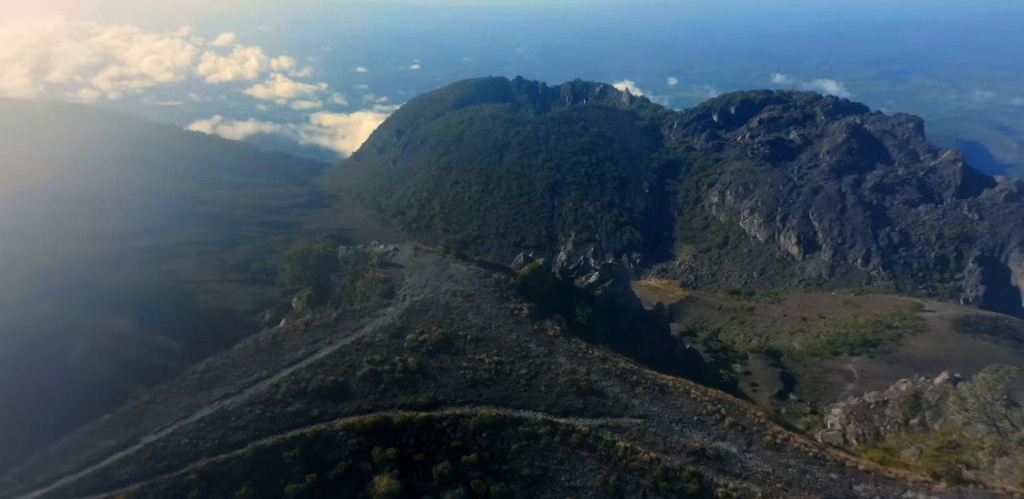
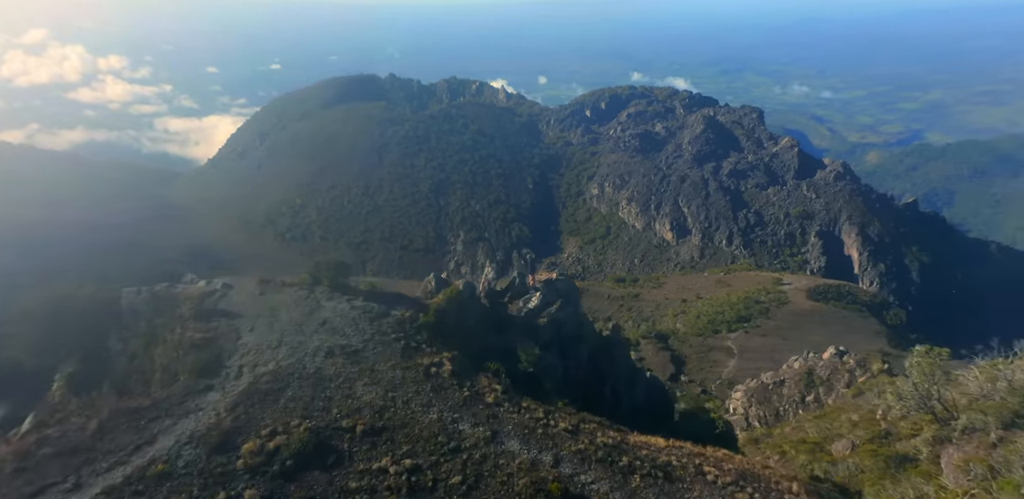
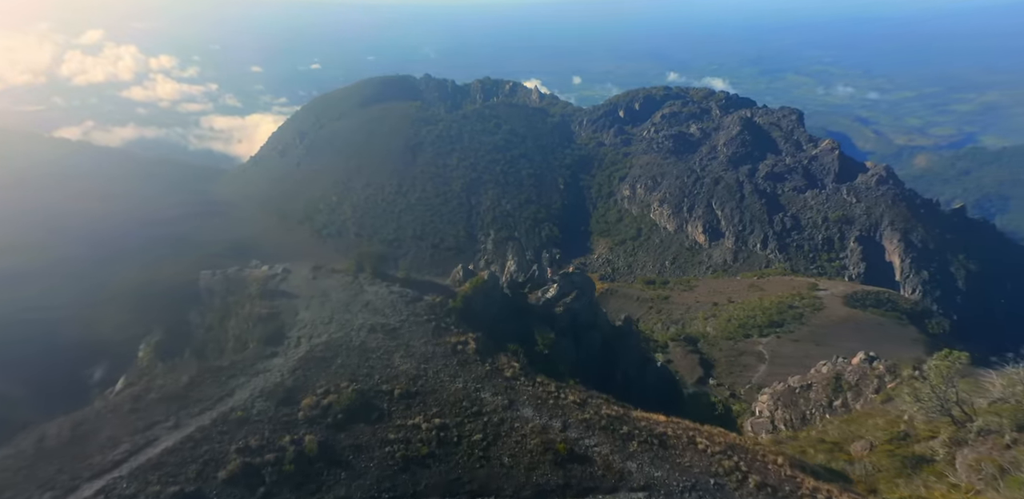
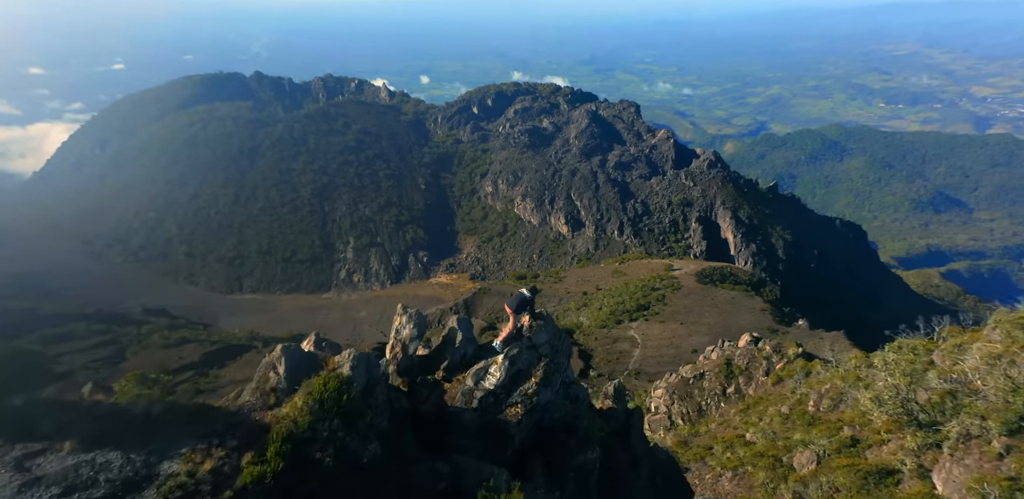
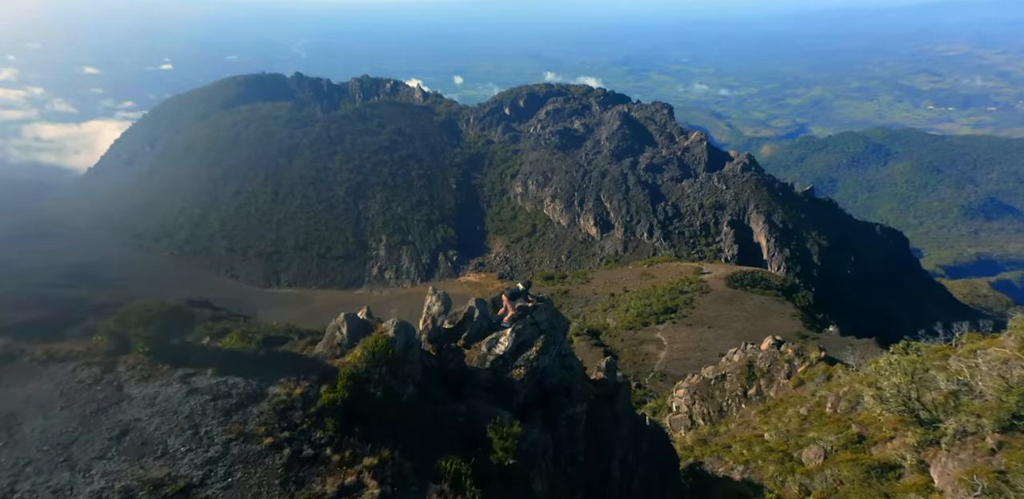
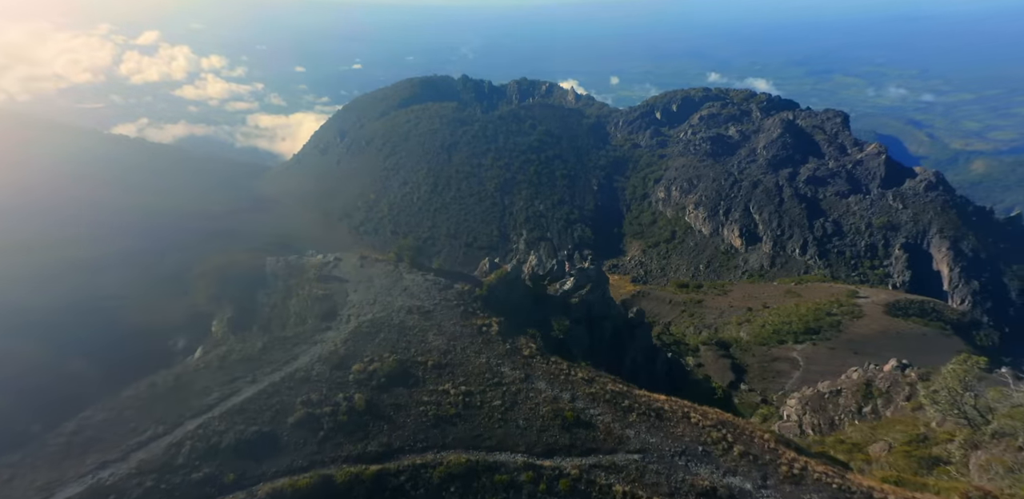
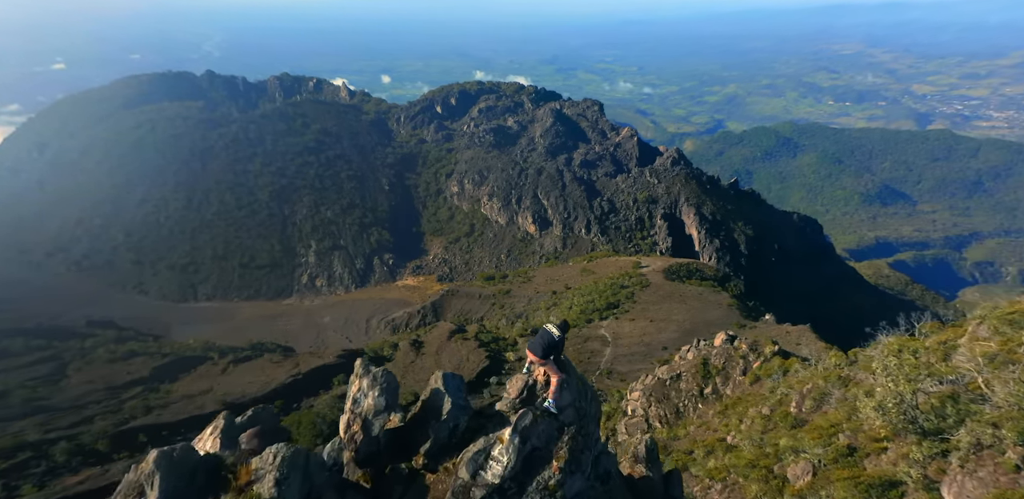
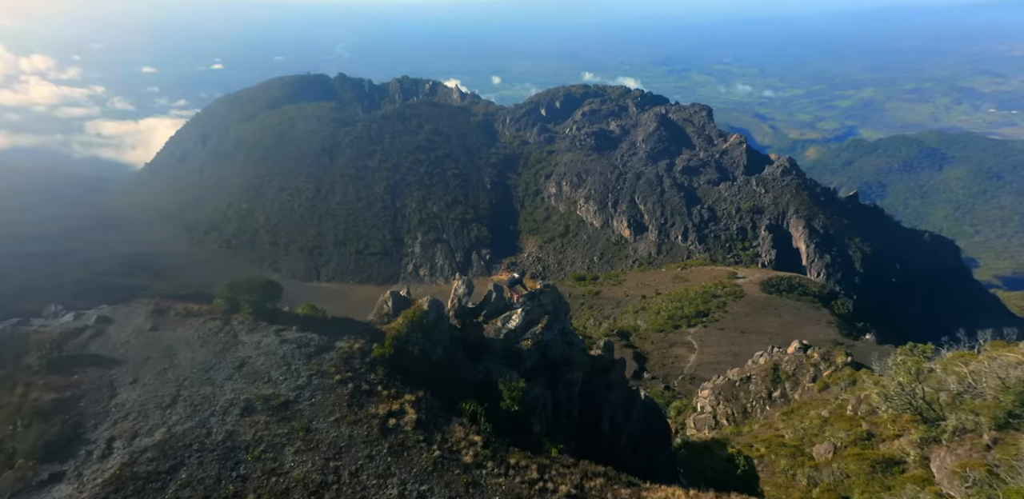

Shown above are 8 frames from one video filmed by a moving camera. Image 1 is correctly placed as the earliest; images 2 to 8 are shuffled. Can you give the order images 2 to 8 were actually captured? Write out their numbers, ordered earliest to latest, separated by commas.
6, 3, 2, 8, 5, 4, 7
